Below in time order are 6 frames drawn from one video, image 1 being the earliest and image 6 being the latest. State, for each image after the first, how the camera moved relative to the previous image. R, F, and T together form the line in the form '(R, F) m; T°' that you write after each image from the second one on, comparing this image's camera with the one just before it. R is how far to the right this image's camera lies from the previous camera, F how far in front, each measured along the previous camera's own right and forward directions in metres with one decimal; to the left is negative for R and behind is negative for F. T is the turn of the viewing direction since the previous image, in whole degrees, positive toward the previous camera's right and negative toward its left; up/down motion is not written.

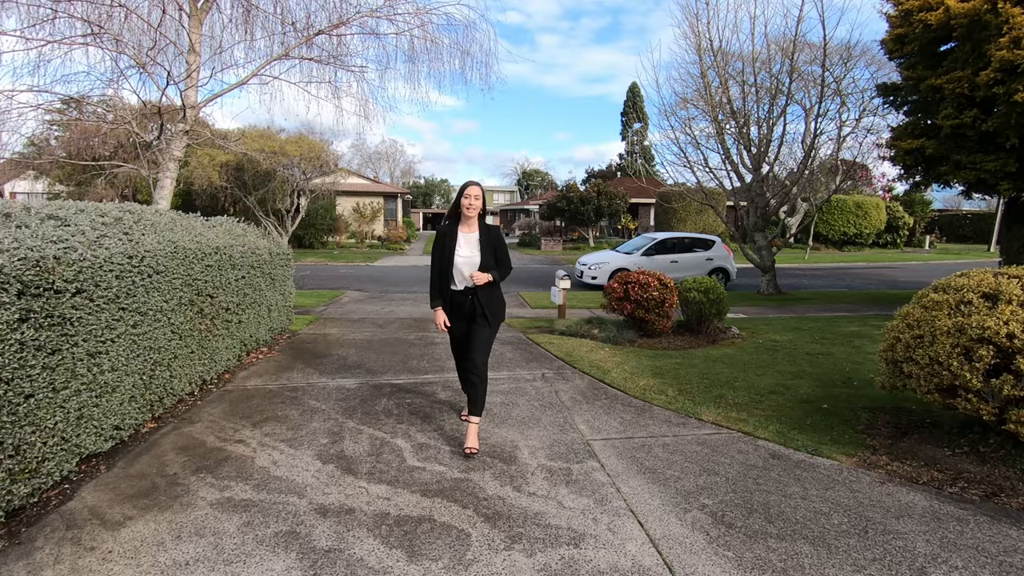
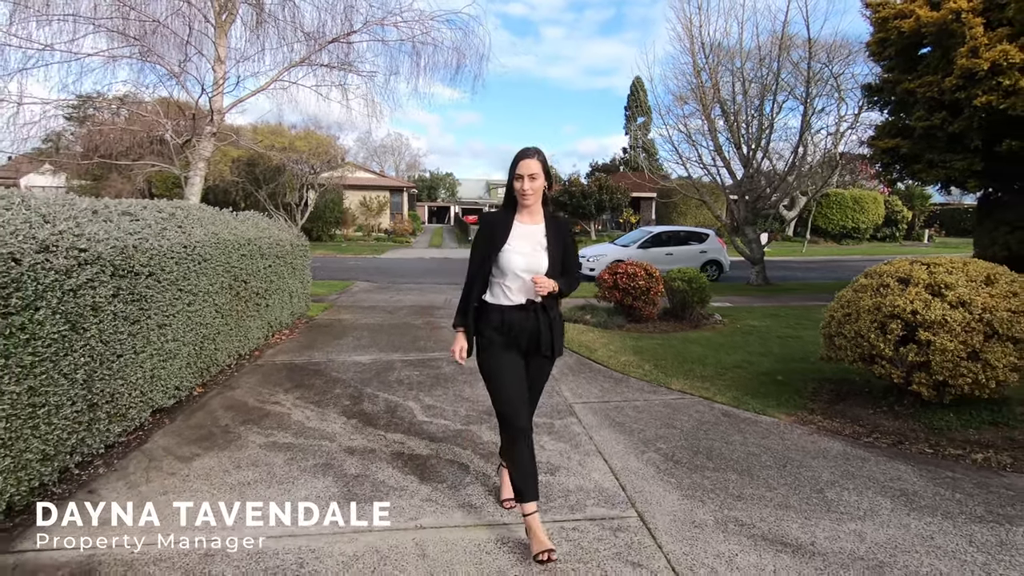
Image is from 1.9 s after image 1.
(+0.1, -0.7) m; 0°
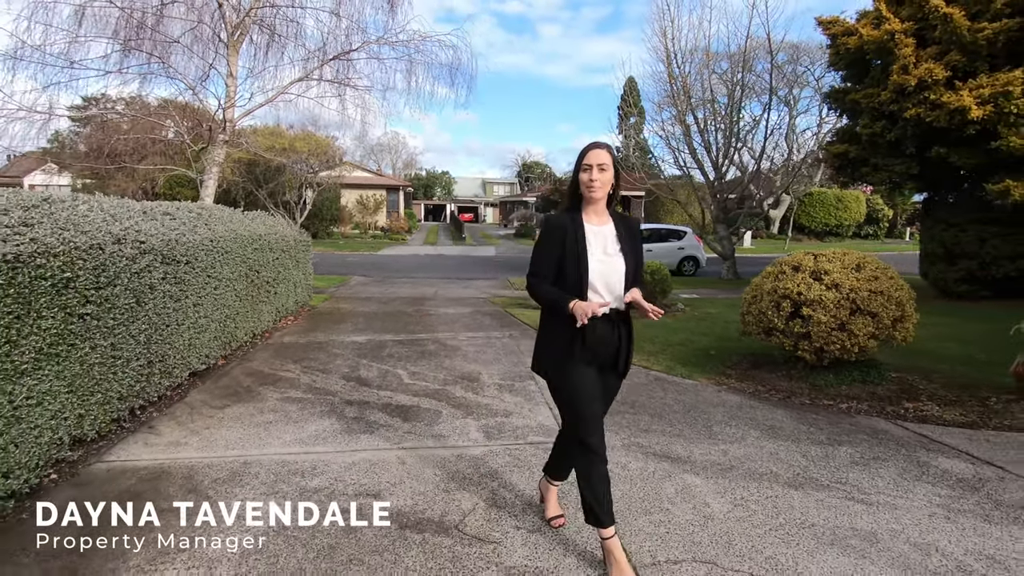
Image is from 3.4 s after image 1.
(+0.3, -0.9) m; 0°
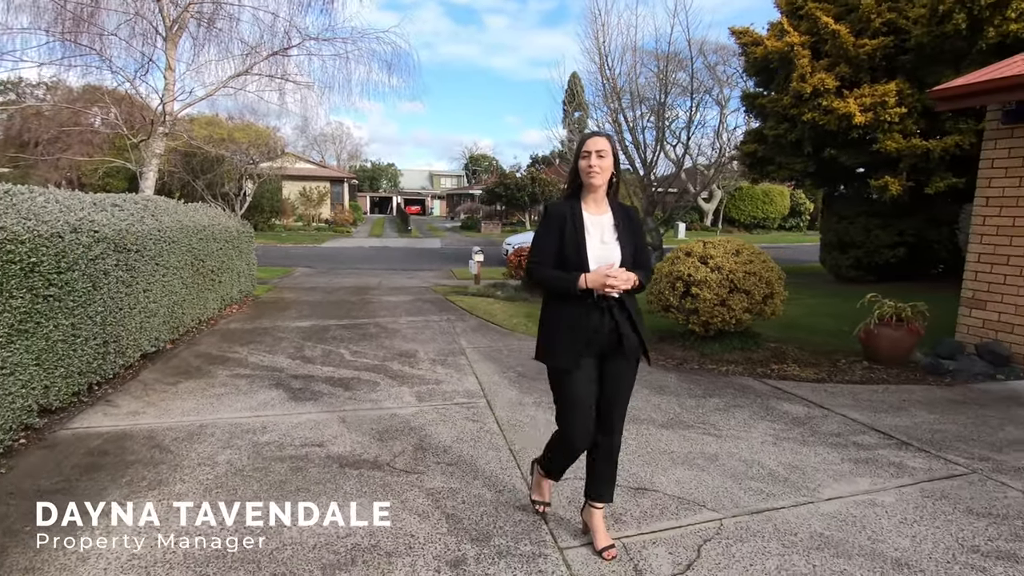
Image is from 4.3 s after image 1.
(+0.2, -0.6) m; +5°
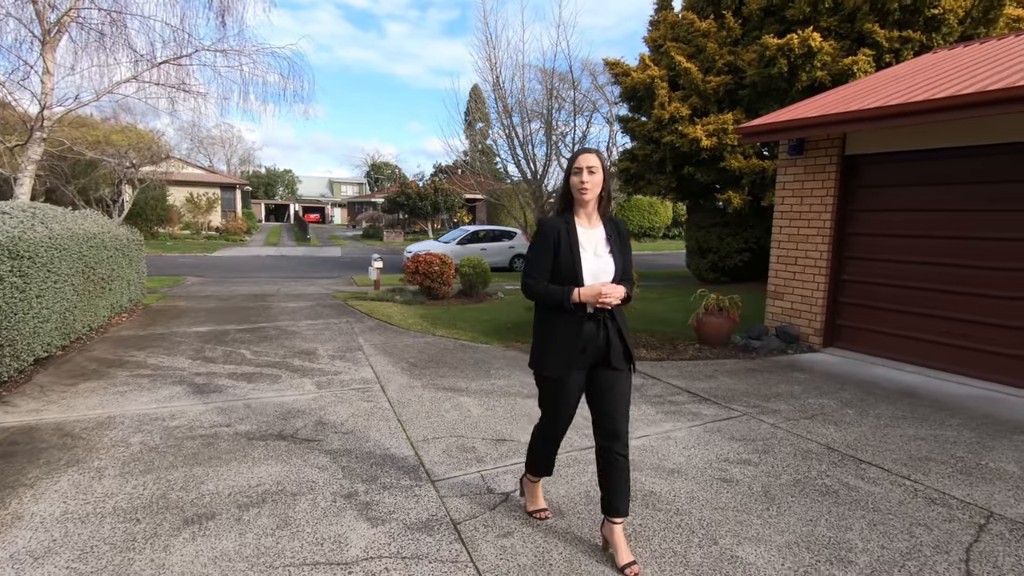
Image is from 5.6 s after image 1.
(+0.1, -0.8) m; +10°
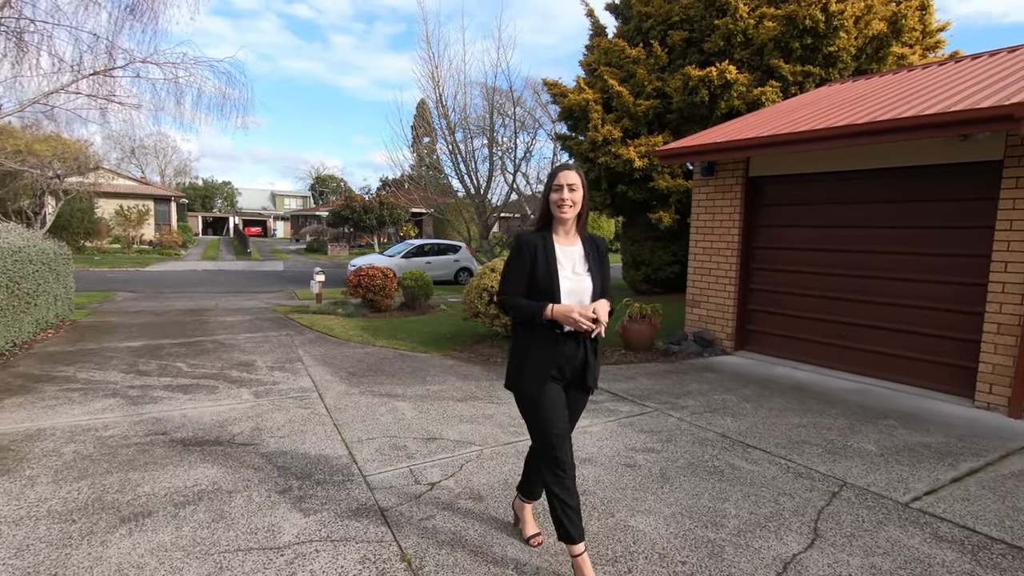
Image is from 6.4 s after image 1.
(+0.1, -0.3) m; +5°
